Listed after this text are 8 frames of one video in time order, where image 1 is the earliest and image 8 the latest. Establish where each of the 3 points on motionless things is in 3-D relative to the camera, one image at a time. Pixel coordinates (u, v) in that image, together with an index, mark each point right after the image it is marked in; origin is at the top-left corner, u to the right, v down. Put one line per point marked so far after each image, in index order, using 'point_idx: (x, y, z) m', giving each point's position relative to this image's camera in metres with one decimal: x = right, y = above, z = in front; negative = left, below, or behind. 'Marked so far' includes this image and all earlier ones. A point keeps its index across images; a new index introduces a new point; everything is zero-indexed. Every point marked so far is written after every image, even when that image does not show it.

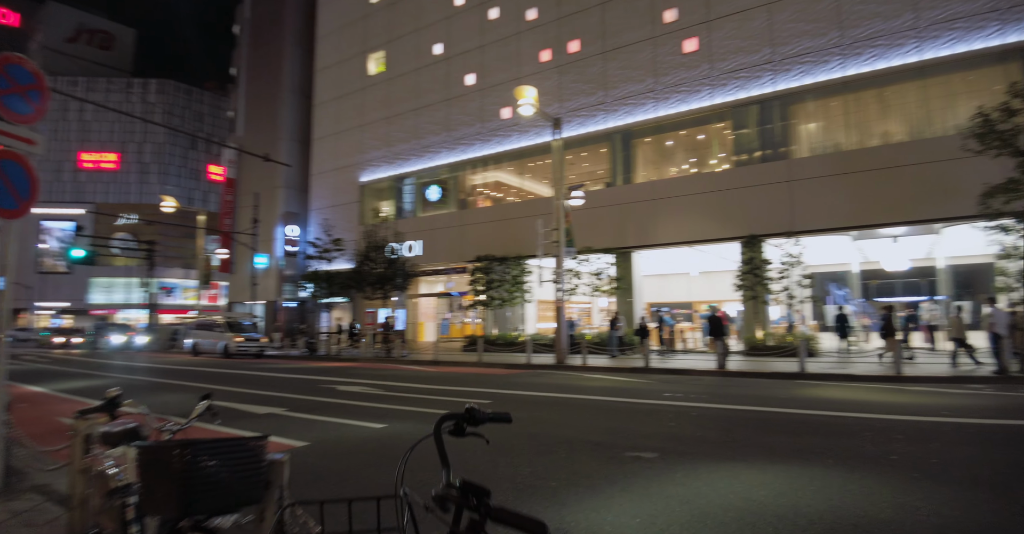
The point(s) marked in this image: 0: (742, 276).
0: (+8.6, -0.3, +19.9) m
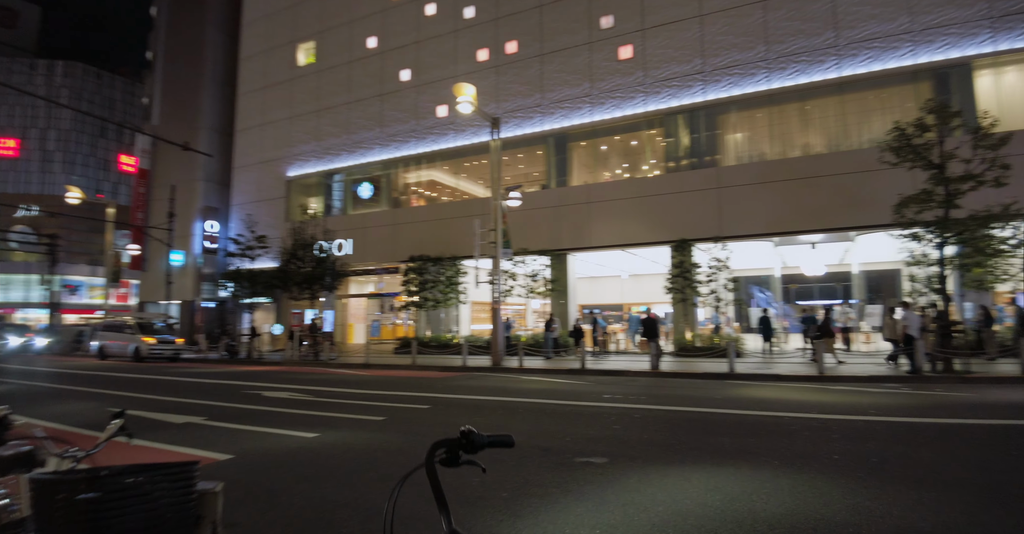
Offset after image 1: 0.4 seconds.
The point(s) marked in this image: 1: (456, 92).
0: (+6.2, -0.5, +20.5) m
1: (-1.5, +4.9, +15.0) m
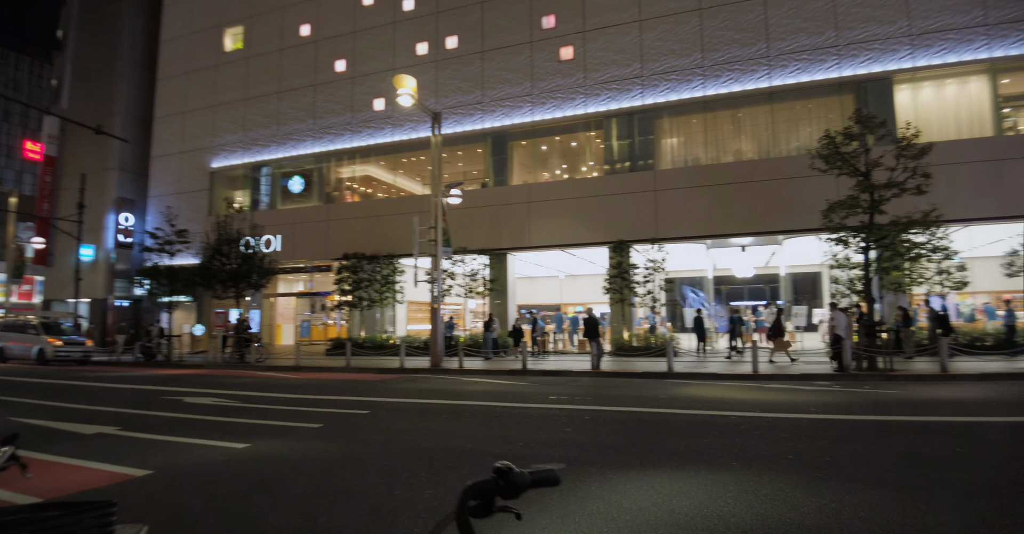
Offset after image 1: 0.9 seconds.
0: (+3.8, -0.5, +20.8) m
1: (-3.1, +4.9, +14.4) m
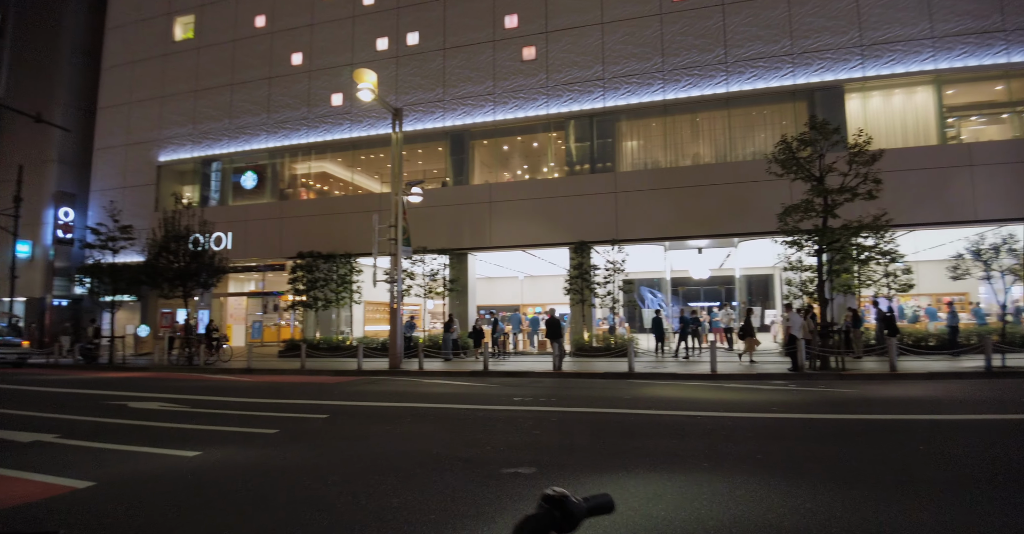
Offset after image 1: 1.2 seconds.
0: (+2.3, -0.5, +20.8) m
1: (-4.1, +5.0, +14.0) m
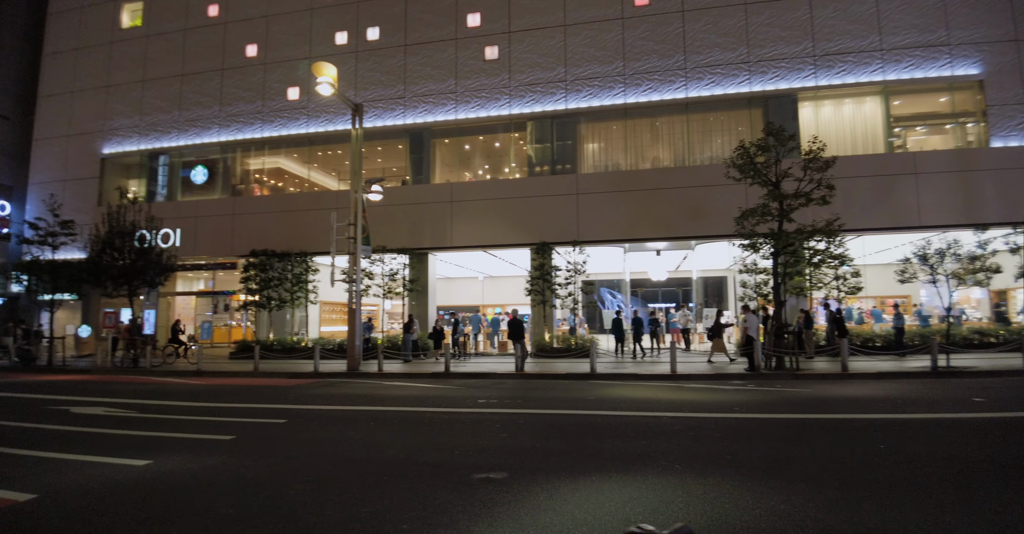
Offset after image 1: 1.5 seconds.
0: (+0.8, -0.5, +20.9) m
1: (-5.0, +5.0, +13.6) m
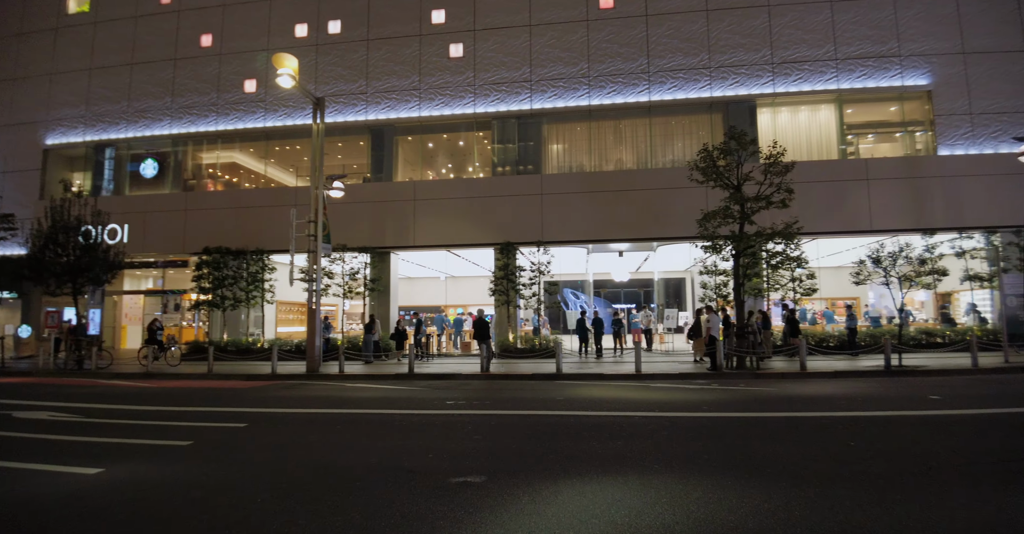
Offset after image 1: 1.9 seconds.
0: (-0.6, -0.5, +20.8) m
1: (-5.9, +5.0, +13.1) m
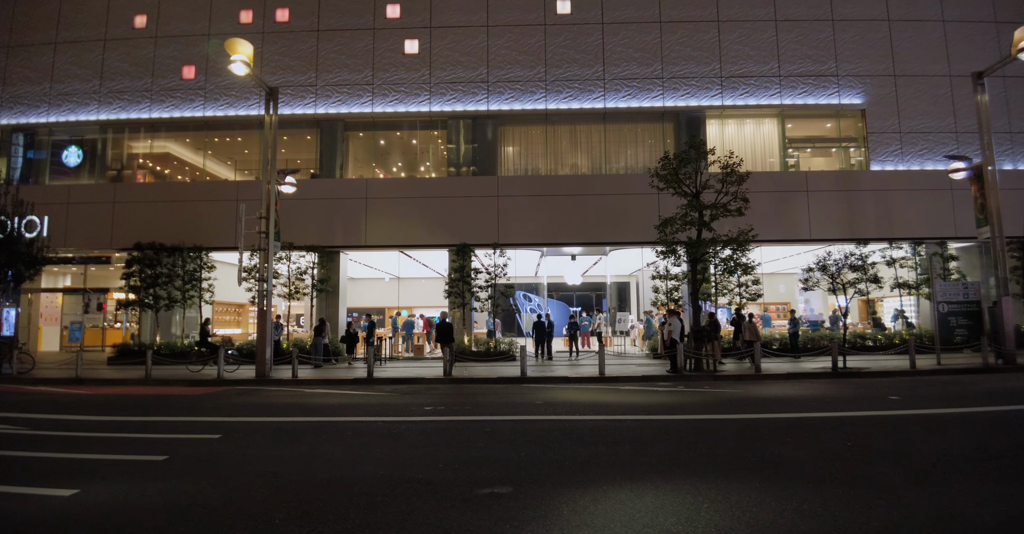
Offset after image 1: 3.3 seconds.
0: (-2.5, -0.6, +20.5) m
1: (-6.8, +5.0, +12.3) m
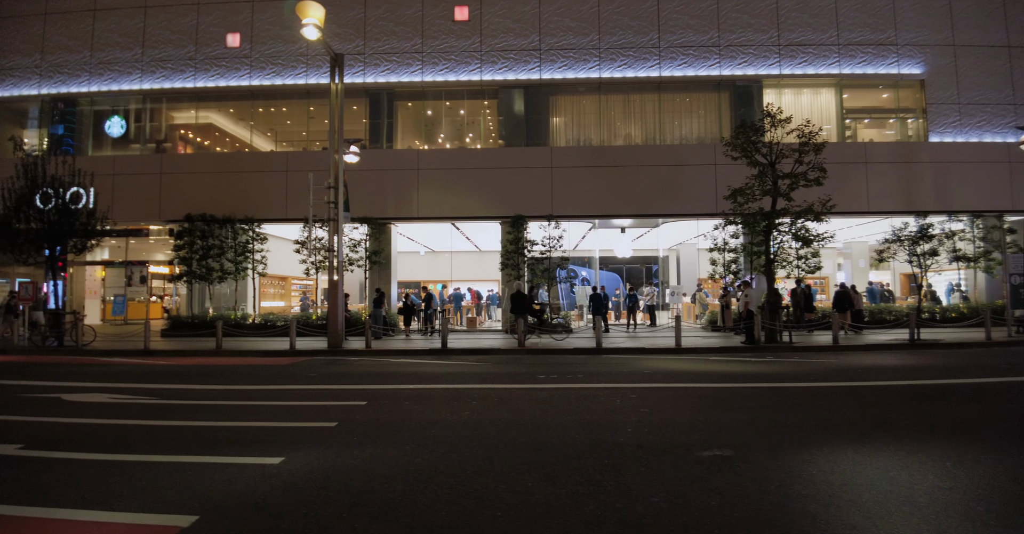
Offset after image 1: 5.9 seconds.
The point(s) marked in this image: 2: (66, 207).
0: (-1.0, +0.4, +20.5) m
1: (-5.4, +5.7, +12.1) m
2: (-17.5, +2.1, +19.2) m
